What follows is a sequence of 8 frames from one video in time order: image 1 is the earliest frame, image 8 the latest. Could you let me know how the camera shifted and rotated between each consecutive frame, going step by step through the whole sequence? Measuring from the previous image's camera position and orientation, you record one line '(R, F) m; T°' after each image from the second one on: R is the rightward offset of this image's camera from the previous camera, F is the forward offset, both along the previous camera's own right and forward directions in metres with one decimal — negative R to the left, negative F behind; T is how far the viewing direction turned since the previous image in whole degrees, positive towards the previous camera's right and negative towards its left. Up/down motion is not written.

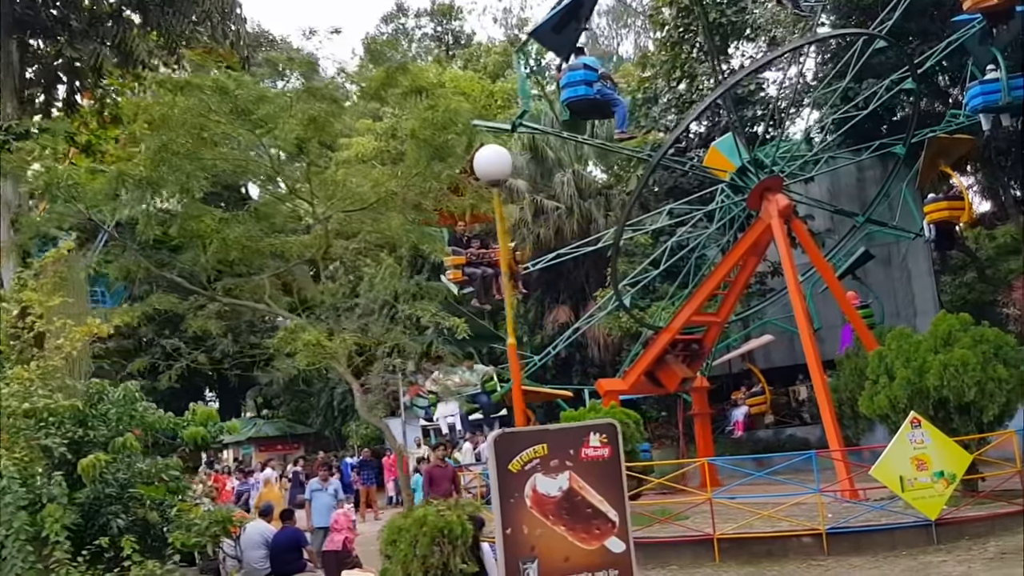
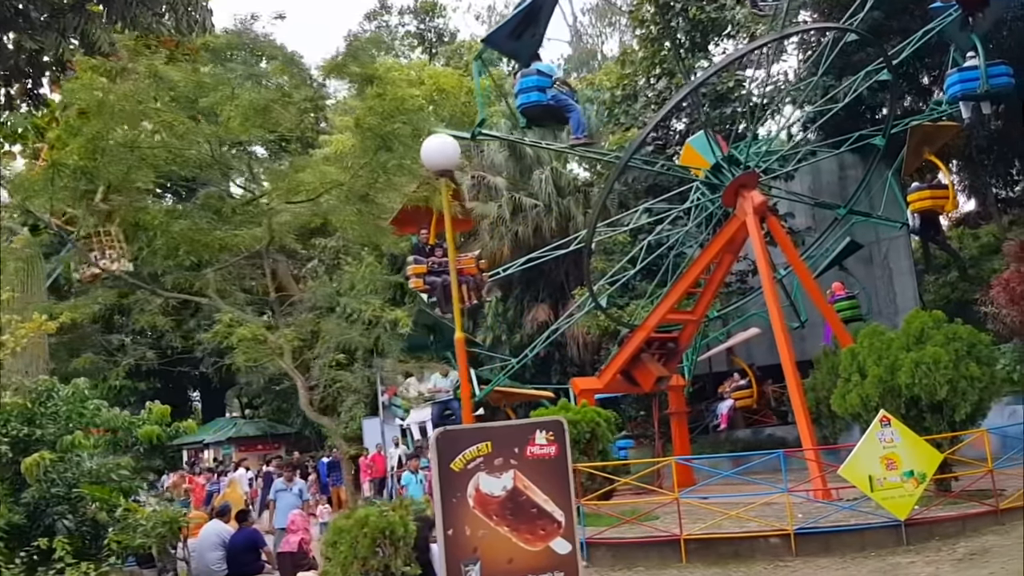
(+0.3, +0.2) m; +1°
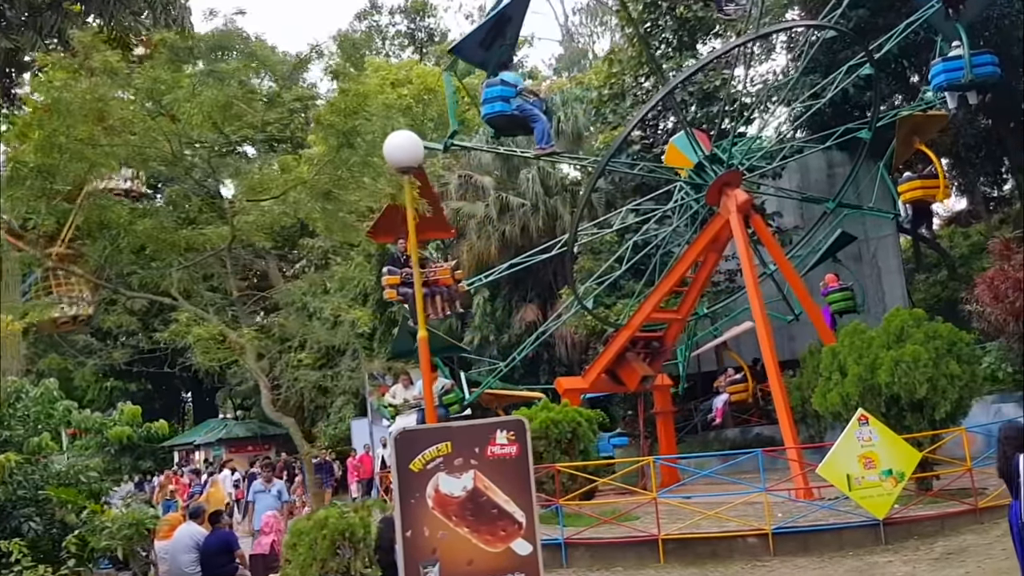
(+0.2, +0.1) m; 0°
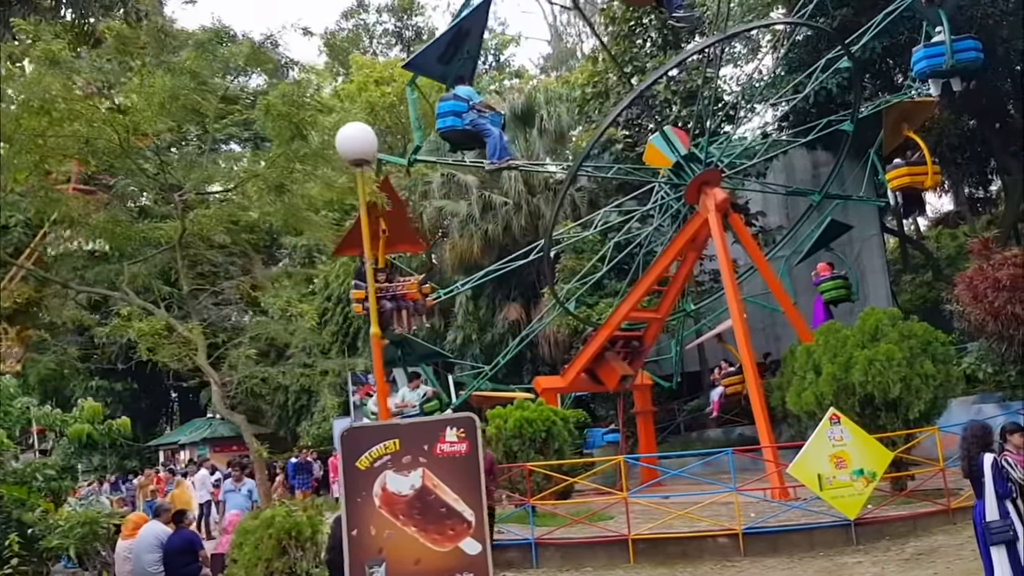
(+0.2, +0.1) m; 0°
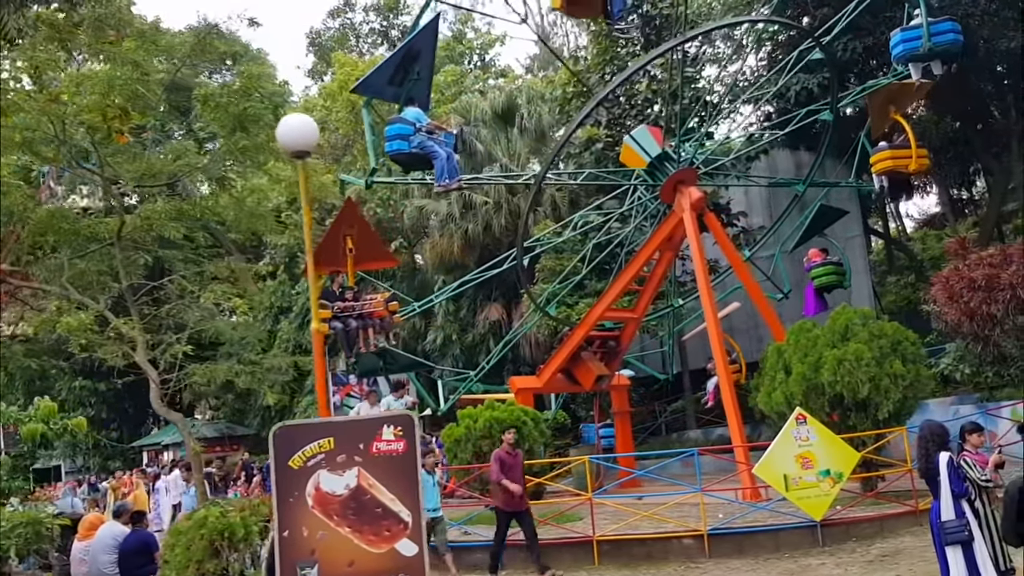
(+0.3, +0.1) m; 0°
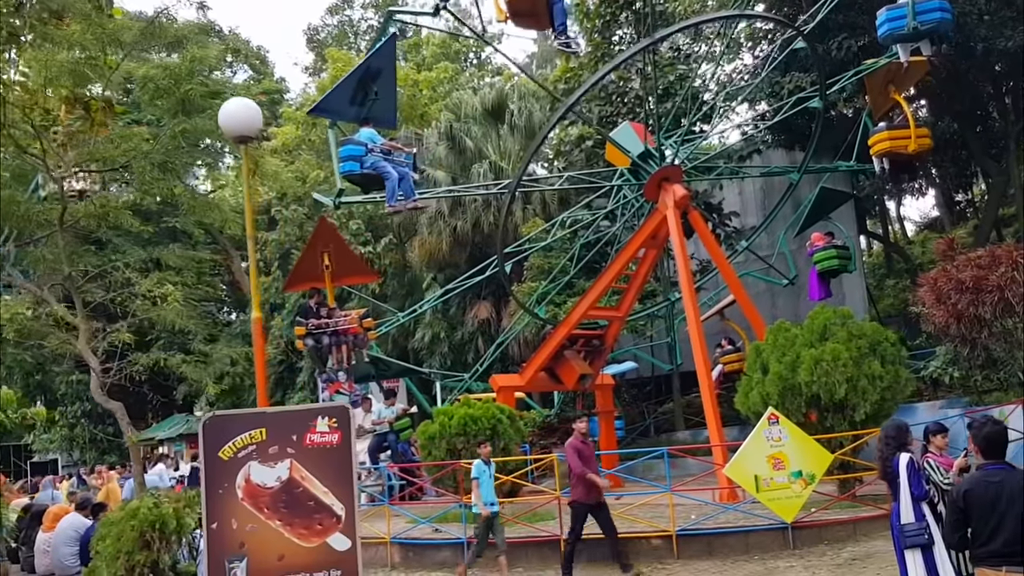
(+0.3, +0.1) m; 0°
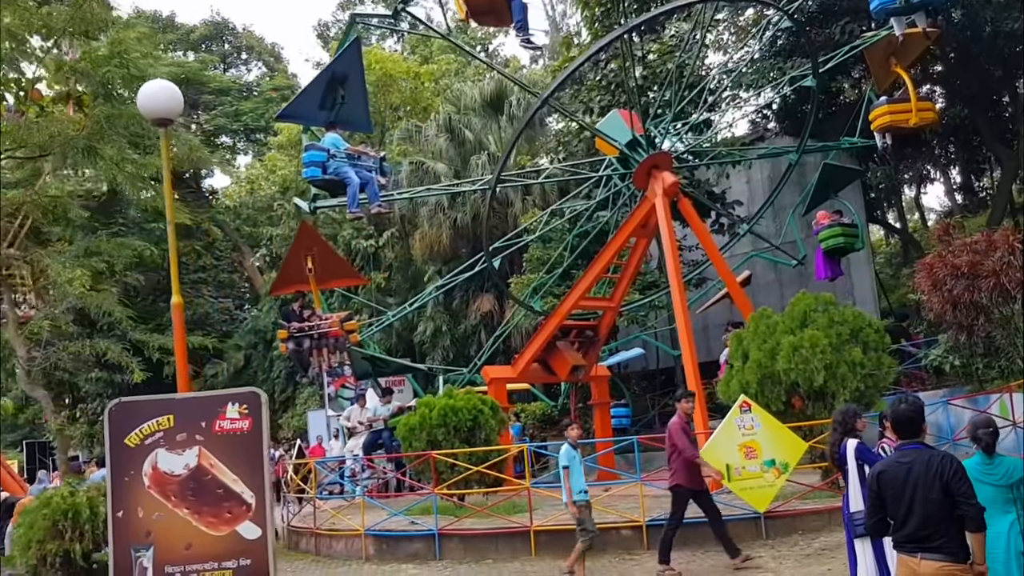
(+0.6, +0.1) m; -2°
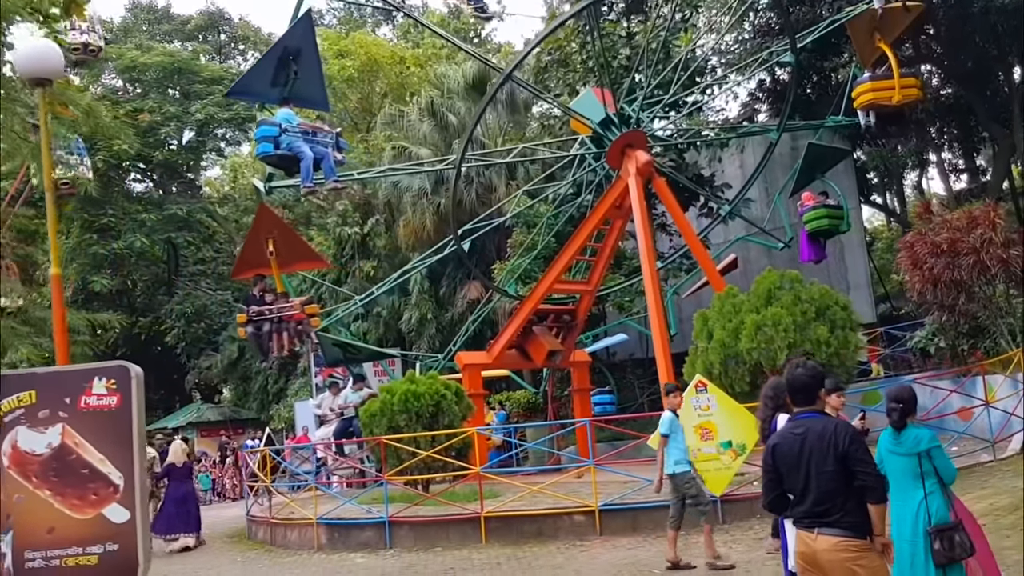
(+0.6, +0.4) m; -1°
